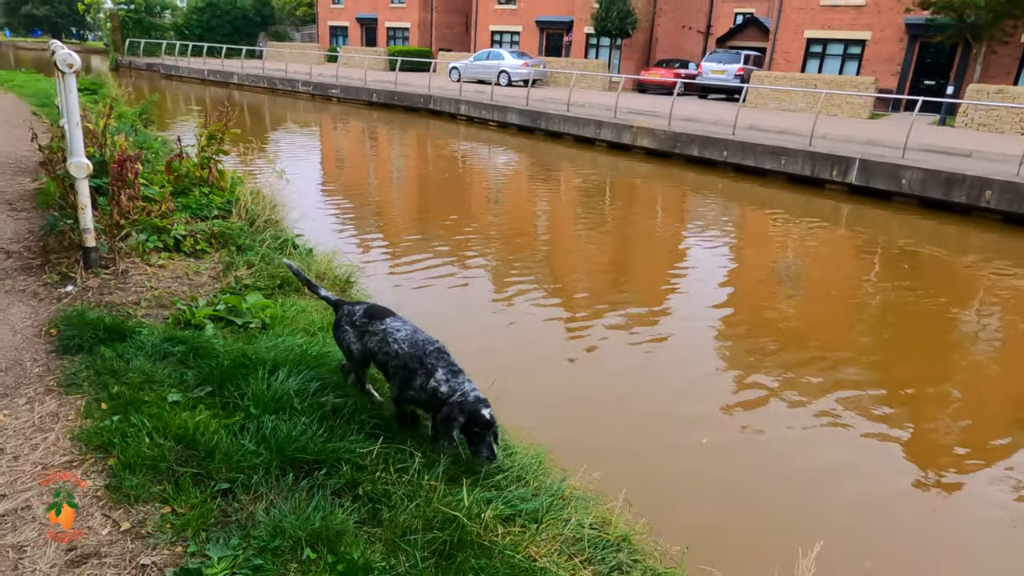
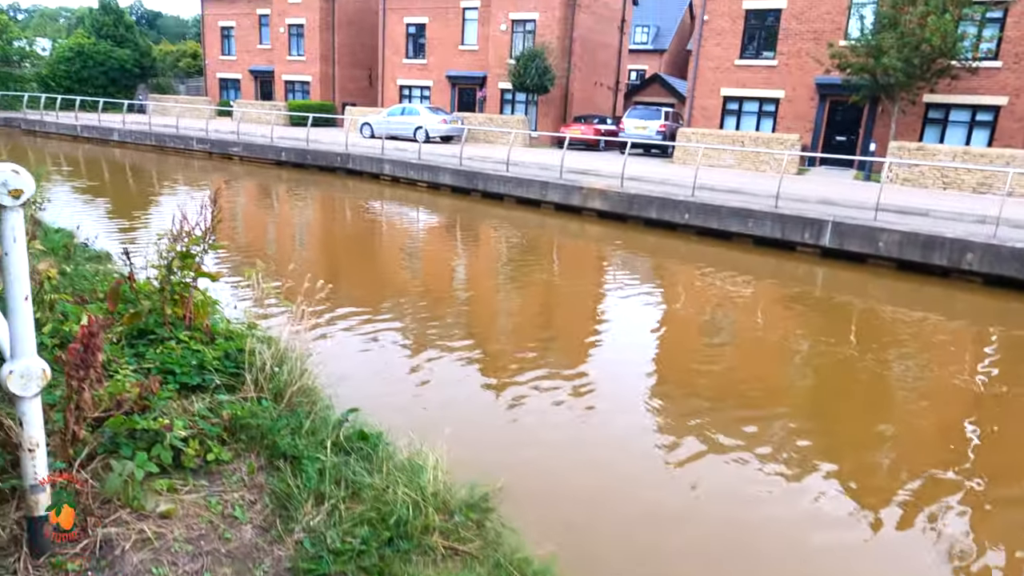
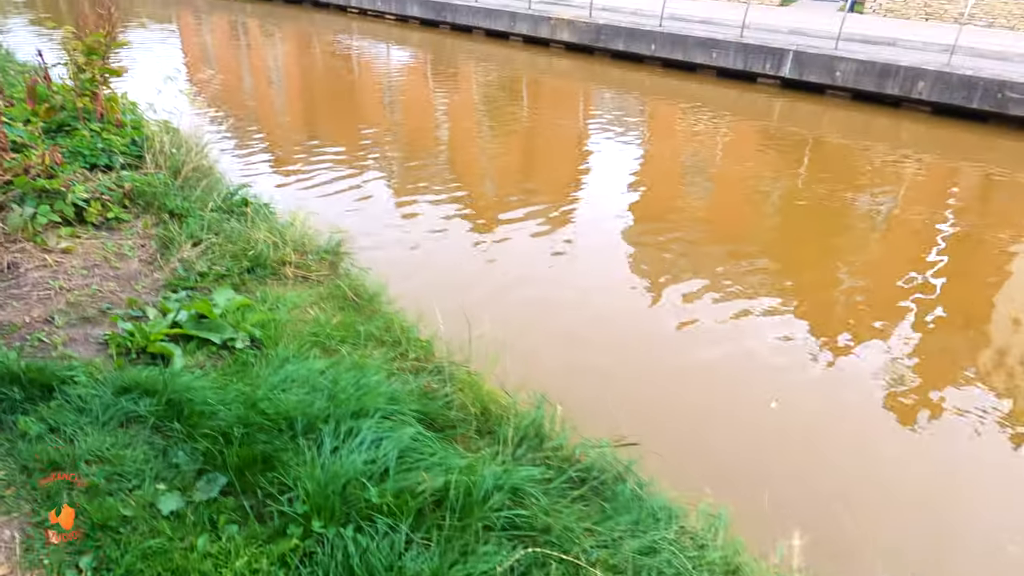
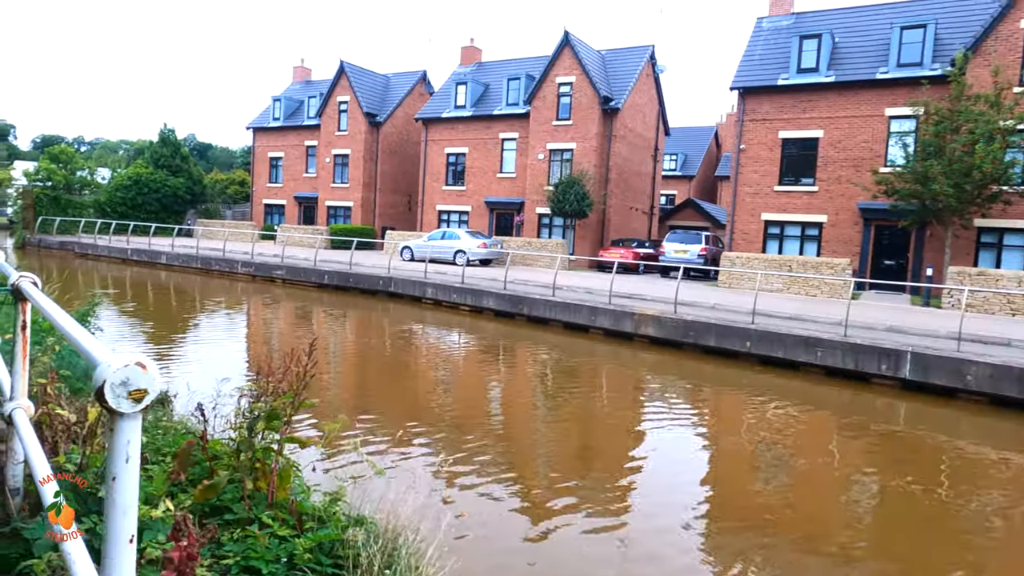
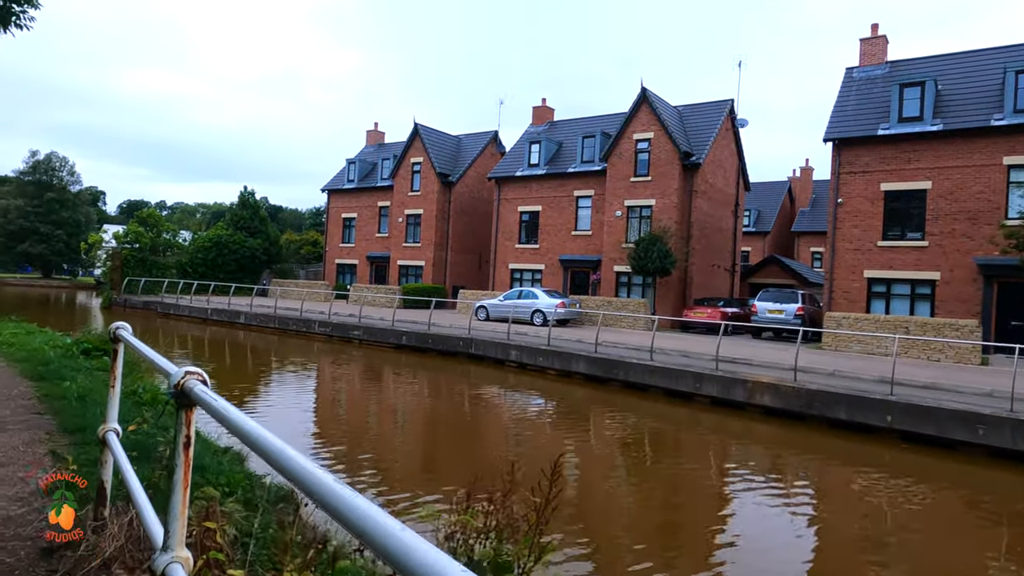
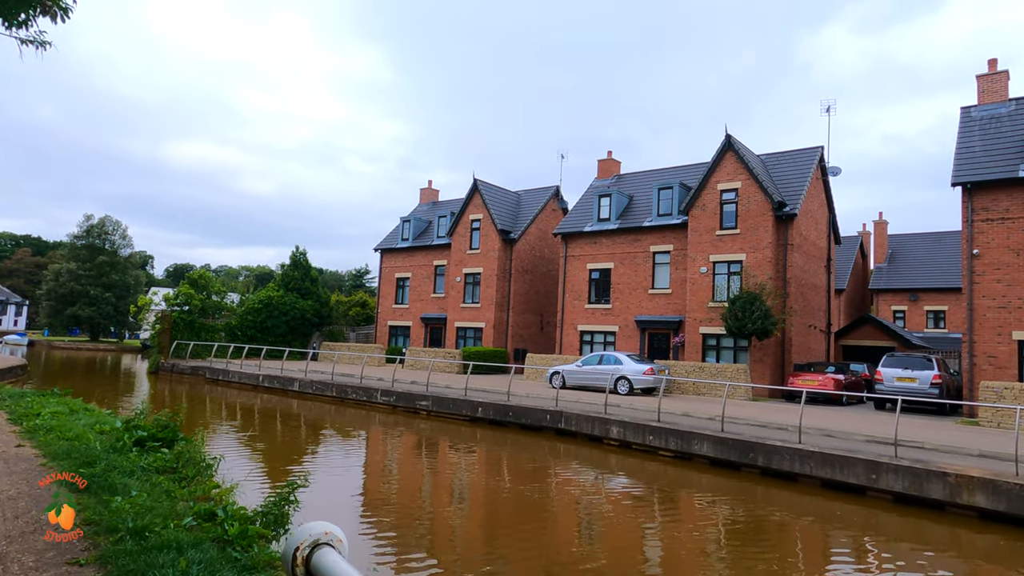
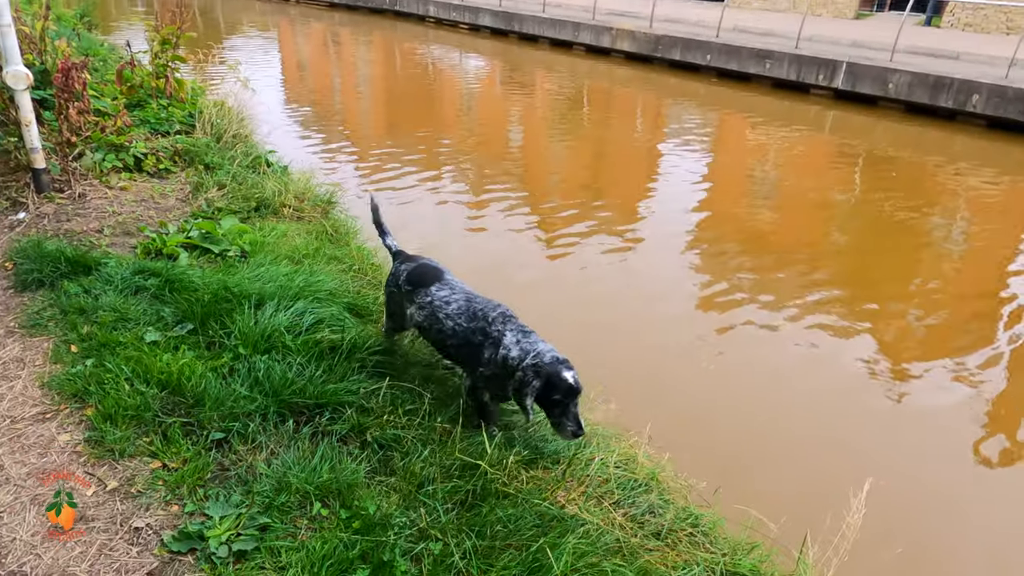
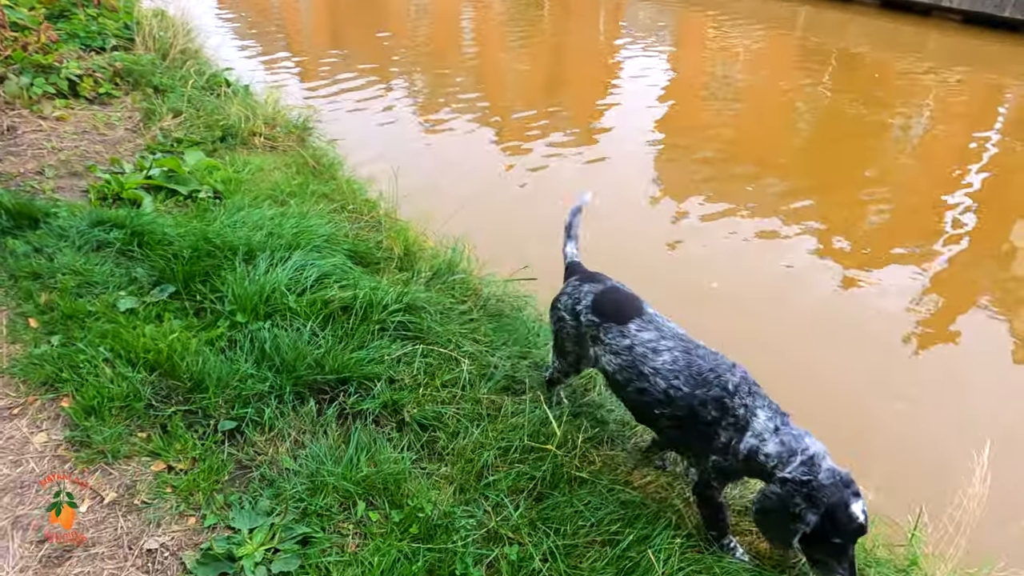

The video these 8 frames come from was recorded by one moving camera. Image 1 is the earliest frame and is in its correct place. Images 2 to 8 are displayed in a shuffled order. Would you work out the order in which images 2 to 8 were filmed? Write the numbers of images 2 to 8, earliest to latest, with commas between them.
7, 8, 3, 2, 4, 5, 6
